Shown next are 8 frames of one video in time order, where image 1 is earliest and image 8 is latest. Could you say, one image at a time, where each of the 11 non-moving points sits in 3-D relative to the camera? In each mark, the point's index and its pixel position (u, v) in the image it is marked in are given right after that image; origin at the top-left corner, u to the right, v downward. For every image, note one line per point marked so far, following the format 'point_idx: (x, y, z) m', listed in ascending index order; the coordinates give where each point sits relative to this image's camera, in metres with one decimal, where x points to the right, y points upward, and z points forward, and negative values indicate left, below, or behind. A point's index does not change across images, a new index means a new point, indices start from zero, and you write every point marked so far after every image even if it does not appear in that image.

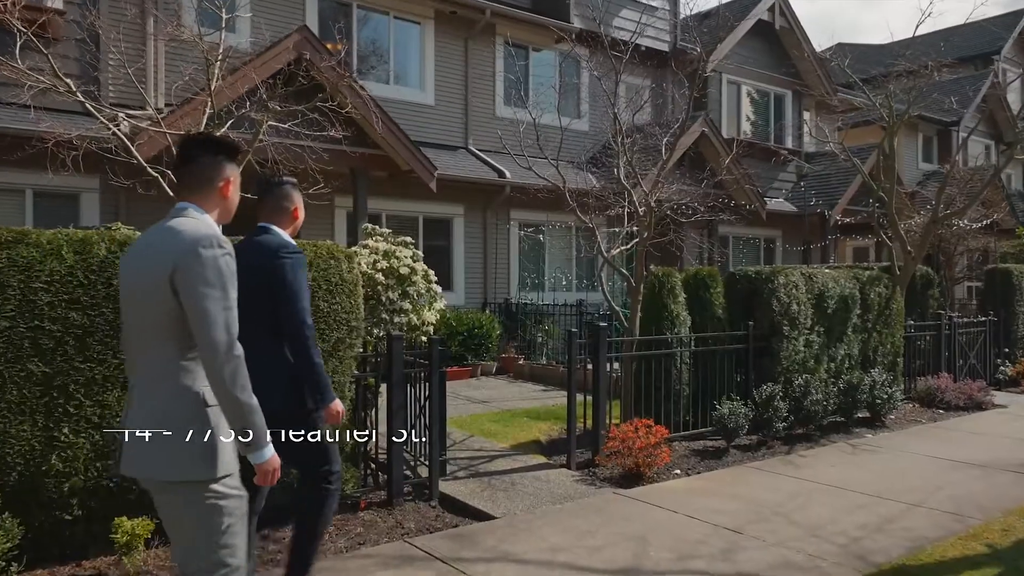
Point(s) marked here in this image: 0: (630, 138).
0: (+1.4, +1.8, +9.0) m
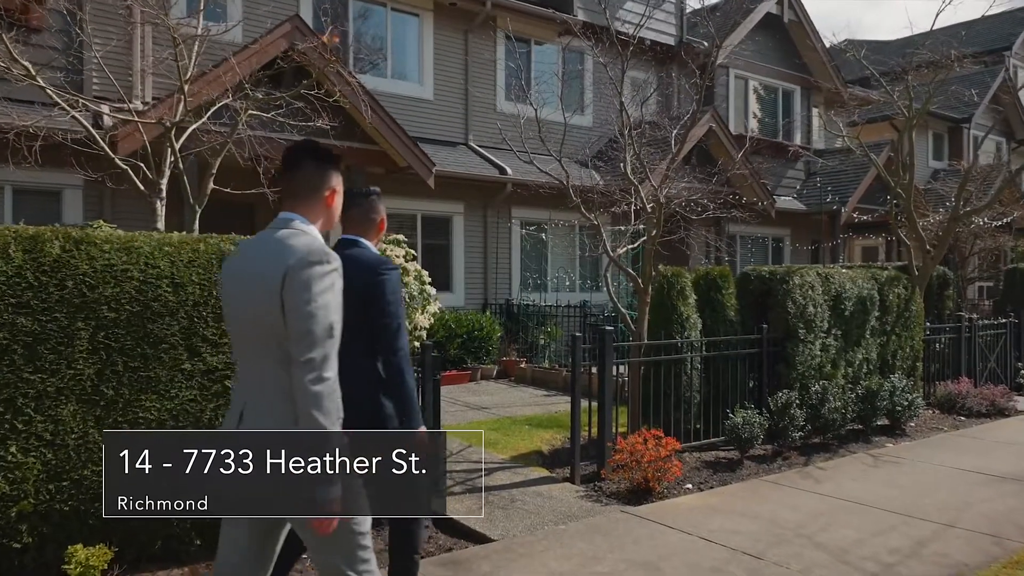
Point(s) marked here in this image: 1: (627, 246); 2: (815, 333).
0: (+1.4, +1.8, +8.6) m
1: (+1.3, +0.5, +8.3) m
2: (+3.1, -0.5, +7.7) m
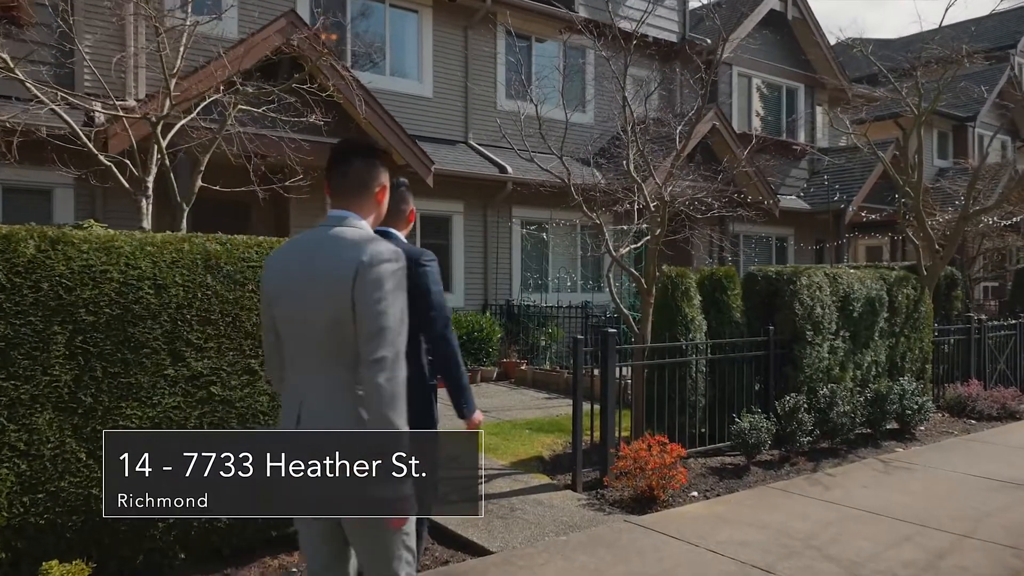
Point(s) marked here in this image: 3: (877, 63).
0: (+1.4, +1.8, +8.4) m
1: (+1.3, +0.5, +8.1) m
2: (+3.1, -0.5, +7.5) m
3: (+5.0, +3.1, +10.4) m
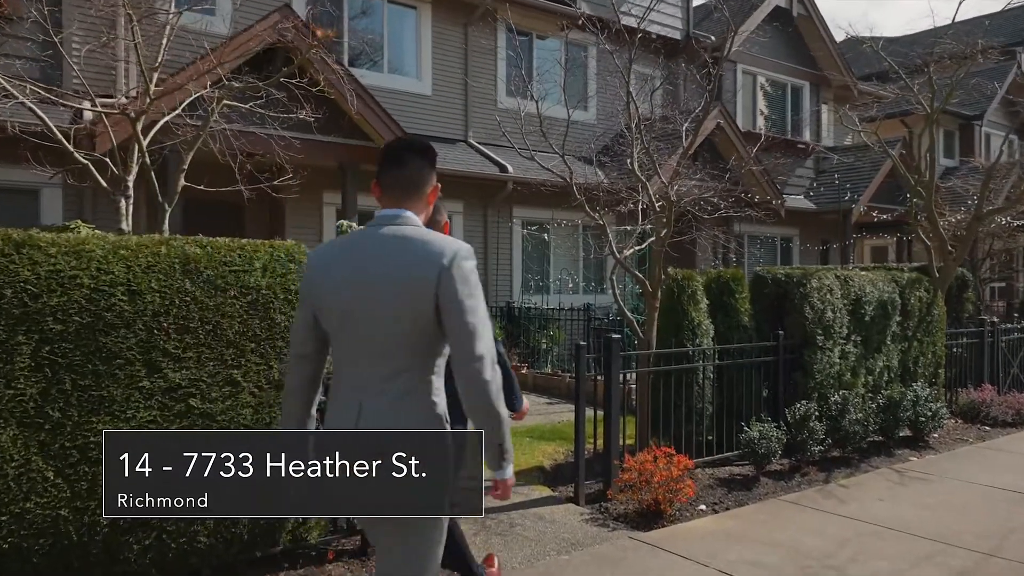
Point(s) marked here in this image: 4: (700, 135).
0: (+1.4, +1.7, +8.2) m
1: (+1.3, +0.4, +7.9) m
2: (+3.1, -0.5, +7.3) m
3: (+5.0, +3.1, +10.1) m
4: (+1.8, +1.5, +7.2) m
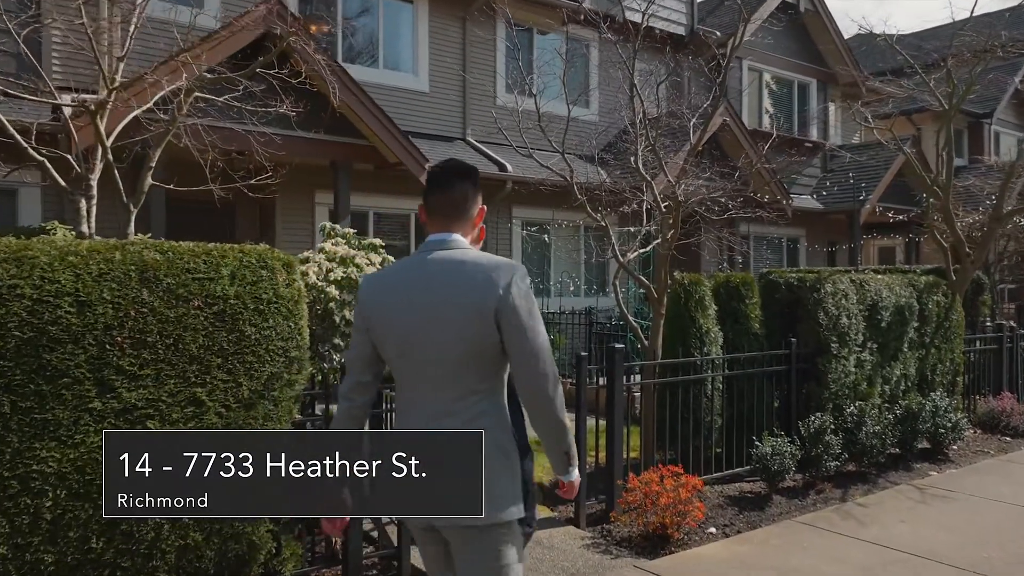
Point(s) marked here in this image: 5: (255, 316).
0: (+1.4, +1.7, +7.8) m
1: (+1.3, +0.4, +7.5) m
2: (+3.1, -0.5, +6.9) m
3: (+5.0, +3.0, +9.7) m
4: (+1.8, +1.4, +6.8) m
5: (-1.3, -0.1, +3.8) m
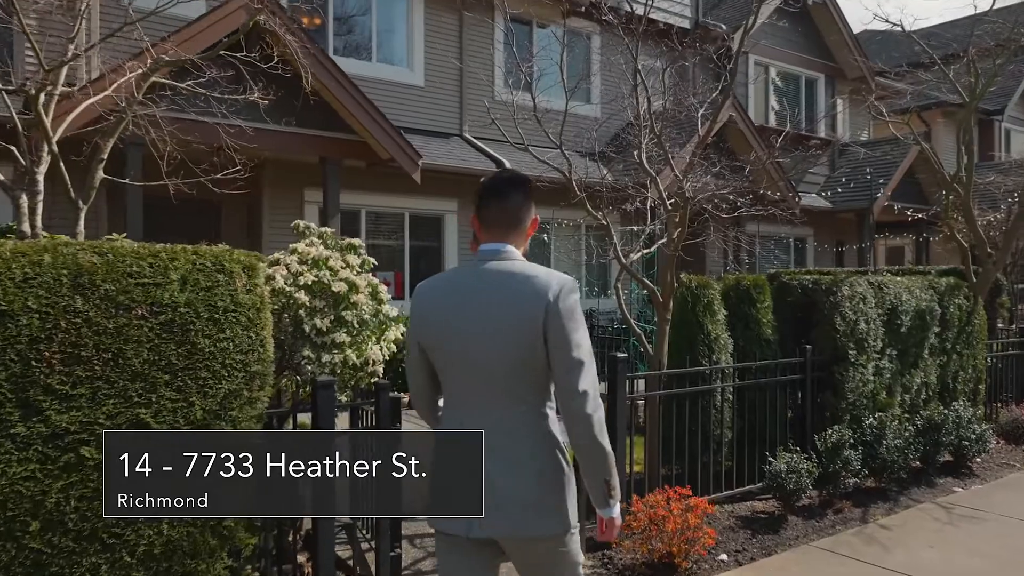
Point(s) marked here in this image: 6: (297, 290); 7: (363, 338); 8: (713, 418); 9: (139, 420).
0: (+1.4, +1.7, +7.3) m
1: (+1.2, +0.4, +7.0) m
2: (+3.0, -0.6, +6.4) m
3: (+5.0, +3.0, +9.3) m
4: (+1.7, +1.4, +6.3) m
5: (-1.4, -0.2, +3.4) m
6: (-1.1, 0.0, +4.0) m
7: (-0.8, -0.3, +4.1) m
8: (+1.5, -1.0, +5.8) m
9: (-1.6, -0.6, +3.2) m
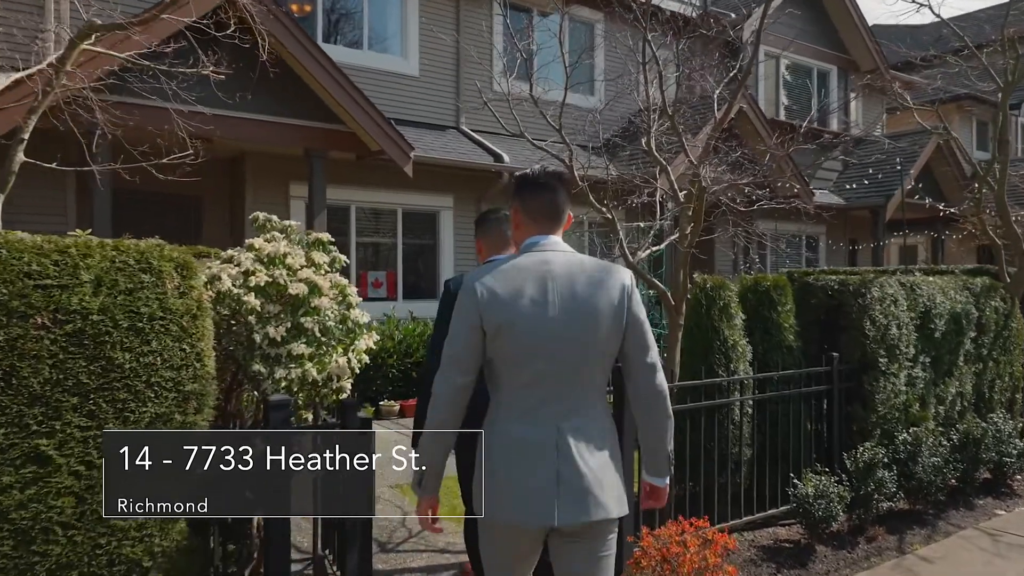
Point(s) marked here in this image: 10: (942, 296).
0: (+1.3, +1.7, +6.7) m
1: (+1.2, +0.3, +6.4) m
2: (+3.0, -0.6, +5.8) m
3: (+5.0, +3.0, +8.6) m
4: (+1.7, +1.4, +5.7) m
5: (-1.4, -0.2, +2.8) m
6: (-1.2, 0.0, +3.4) m
7: (-0.9, -0.3, +3.5) m
8: (+1.5, -1.0, +5.2) m
9: (-1.6, -0.6, +2.6) m
10: (+3.6, -0.1, +6.3) m
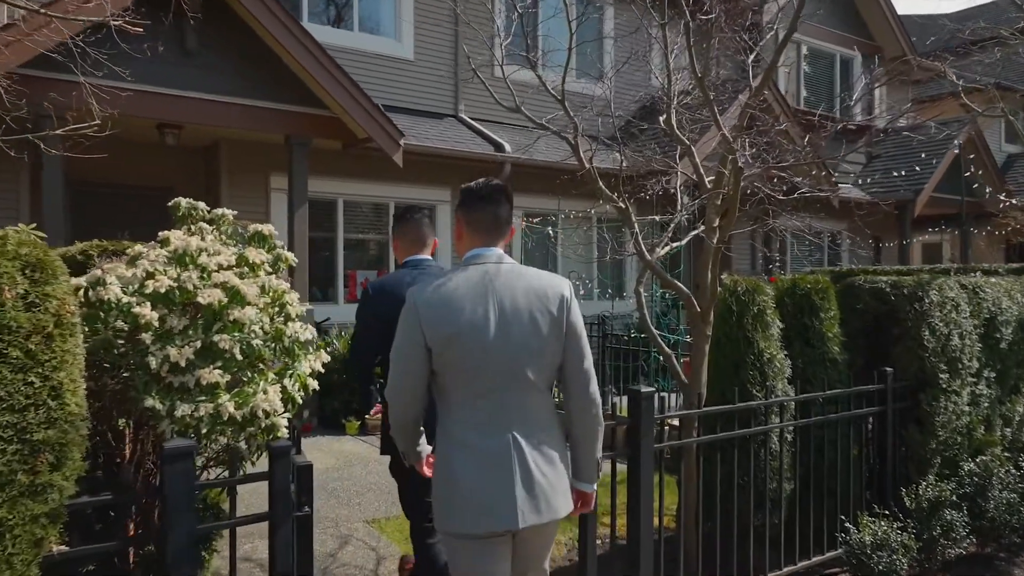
0: (+1.3, +1.6, +5.8) m
1: (+1.2, +0.3, +5.6) m
2: (+3.0, -0.6, +4.9) m
3: (+5.0, +3.0, +7.7) m
4: (+1.7, +1.4, +4.8) m
5: (-1.5, -0.2, +1.9) m
6: (-1.2, 0.0, +2.5) m
7: (-0.9, -0.3, +2.7) m
8: (+1.5, -1.0, +4.4) m
9: (-1.7, -0.6, +1.8) m
10: (+3.6, -0.1, +5.4) m
